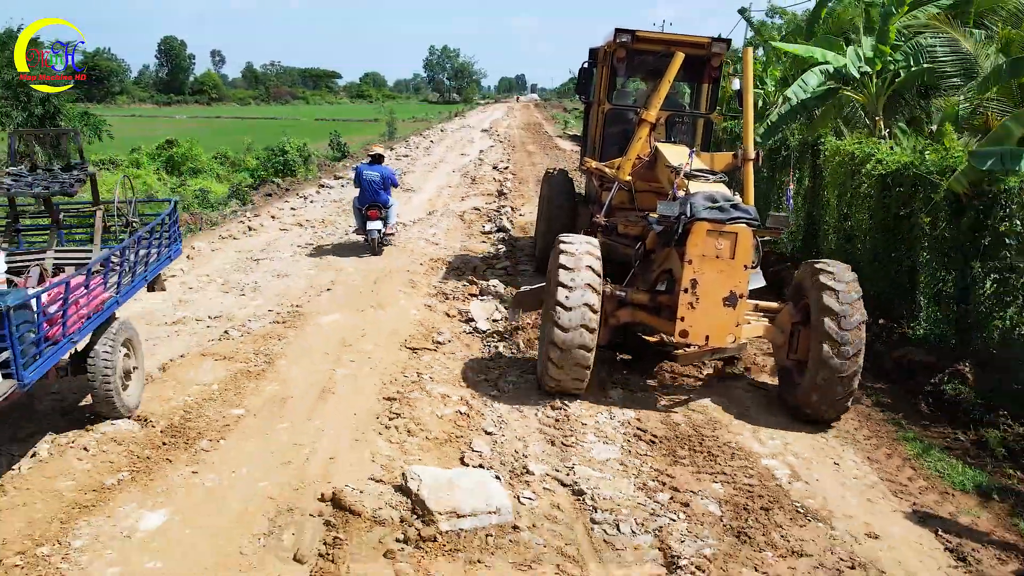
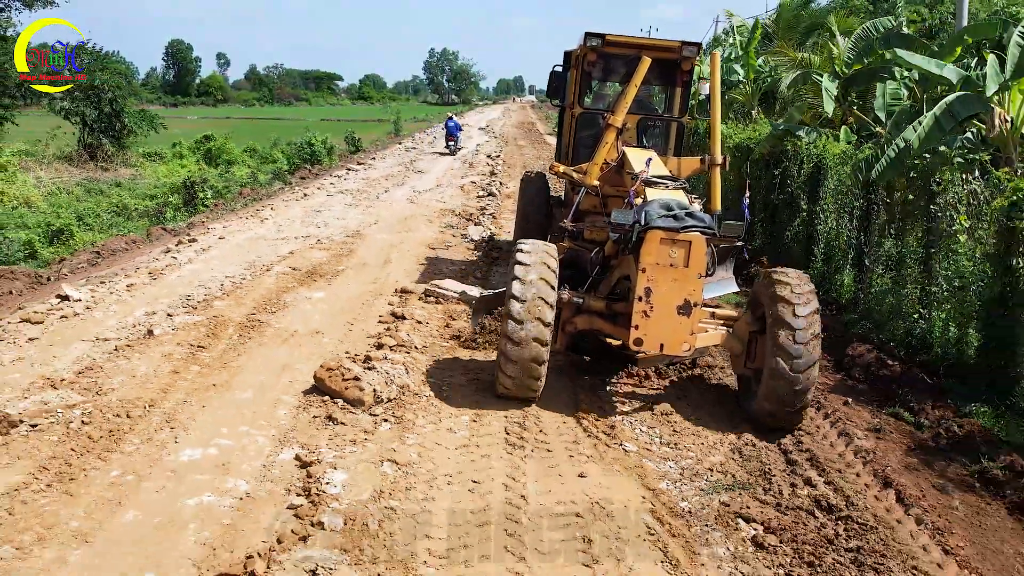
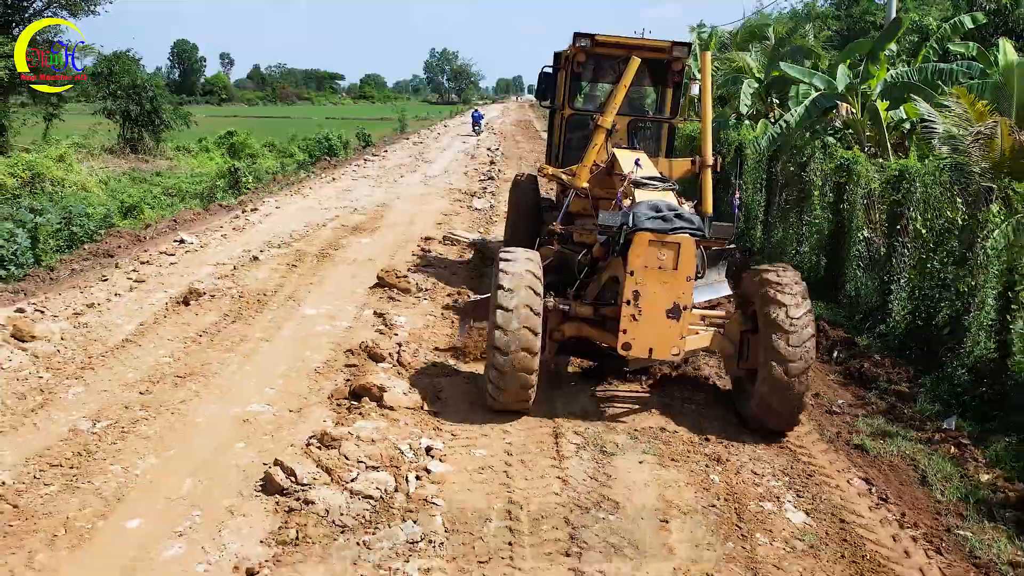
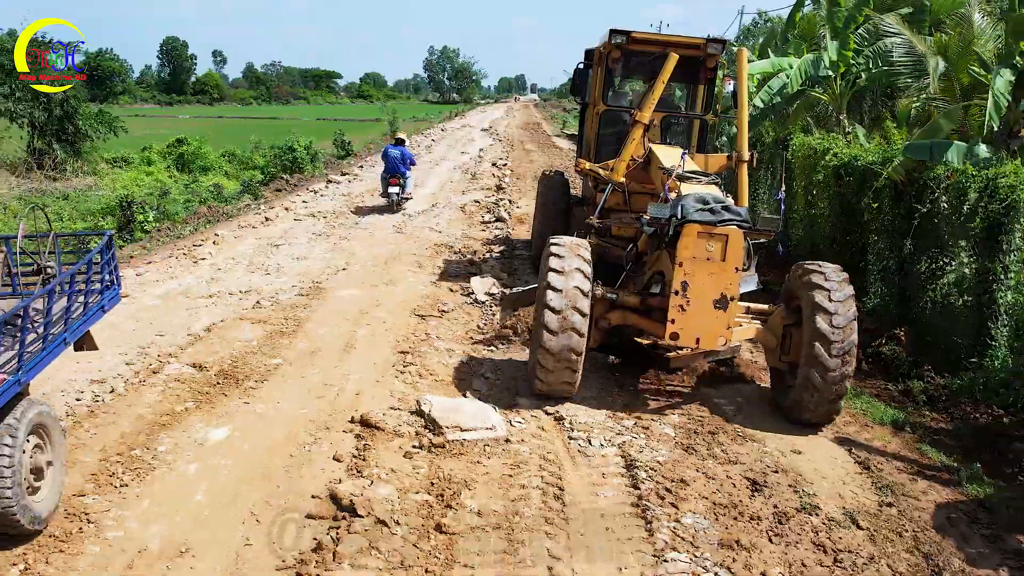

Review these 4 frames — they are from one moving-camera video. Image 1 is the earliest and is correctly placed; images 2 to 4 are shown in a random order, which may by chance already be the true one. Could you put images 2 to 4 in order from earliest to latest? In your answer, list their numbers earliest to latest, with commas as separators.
4, 2, 3
